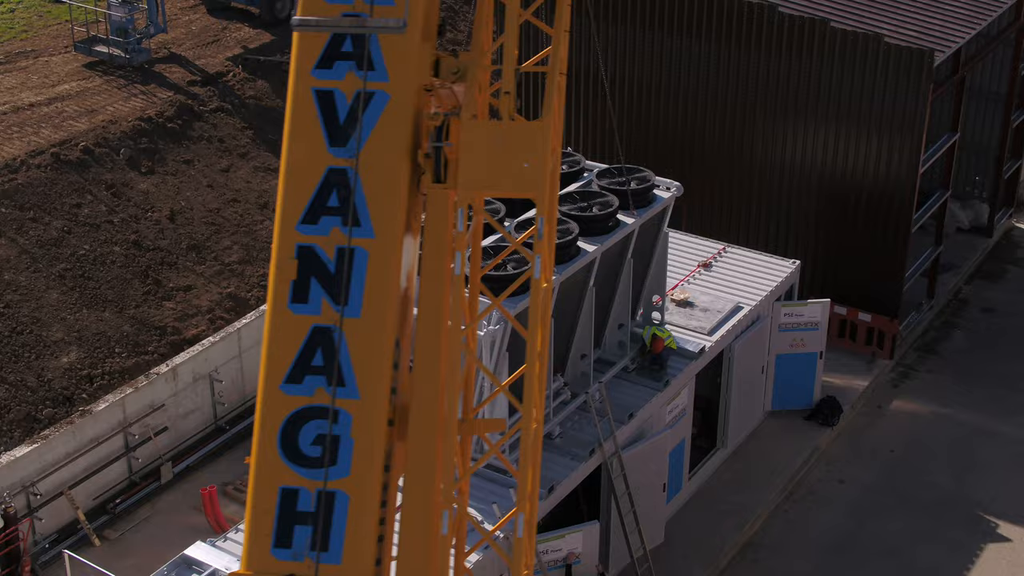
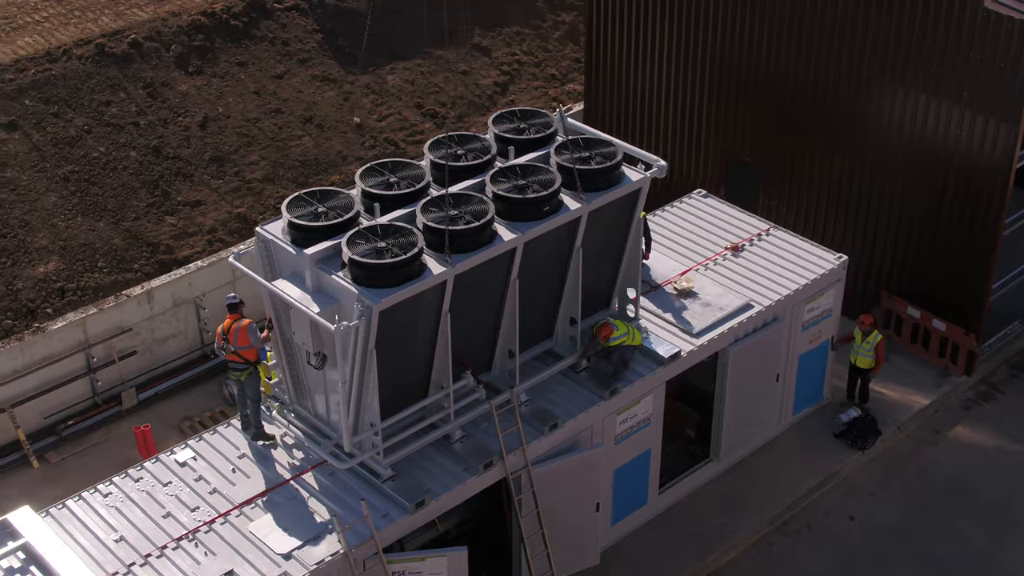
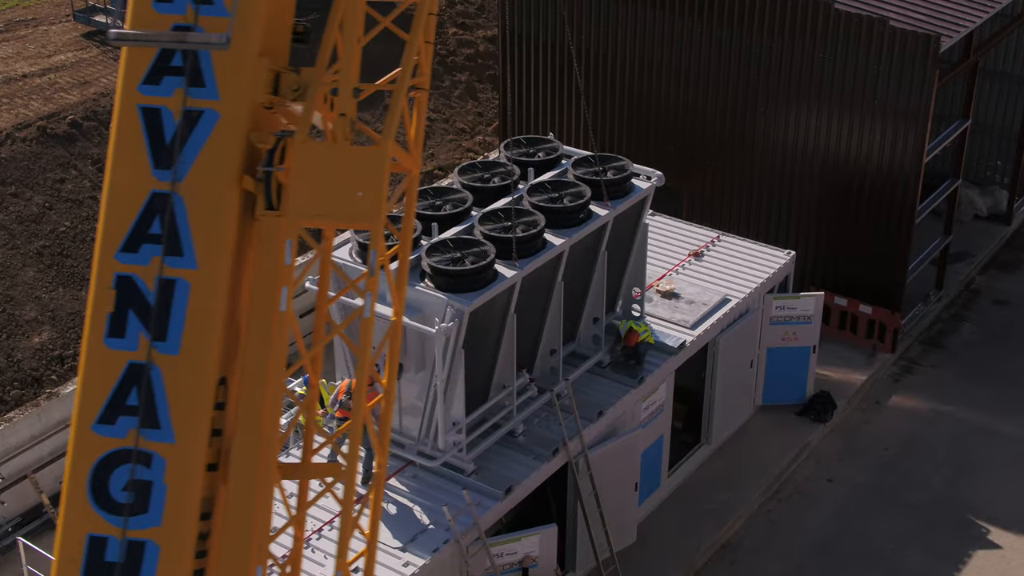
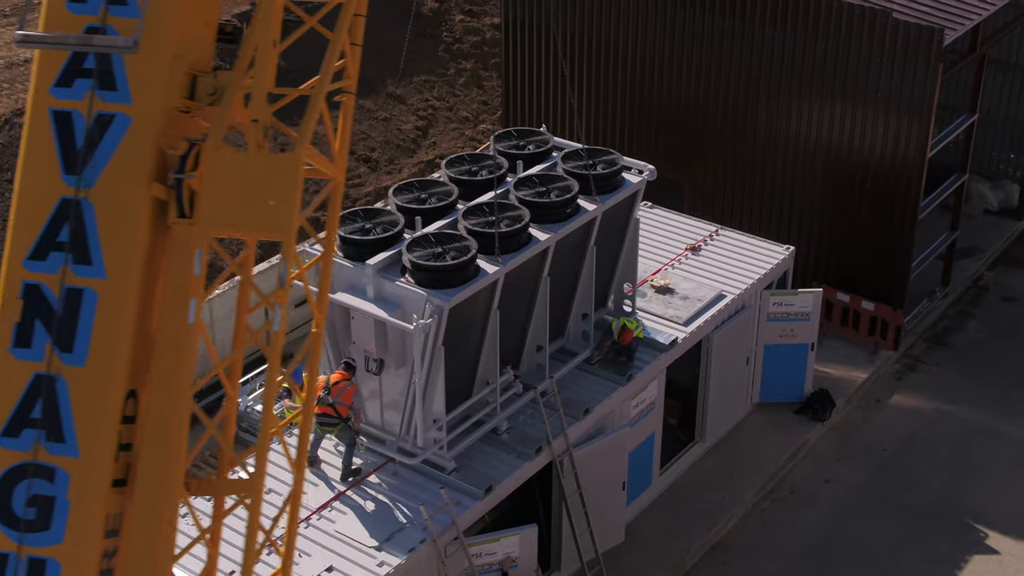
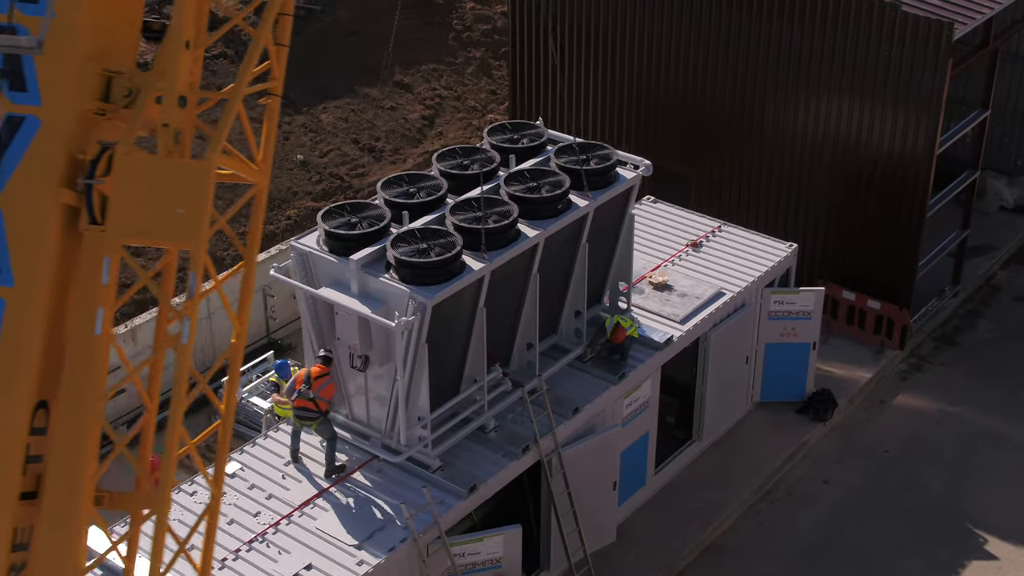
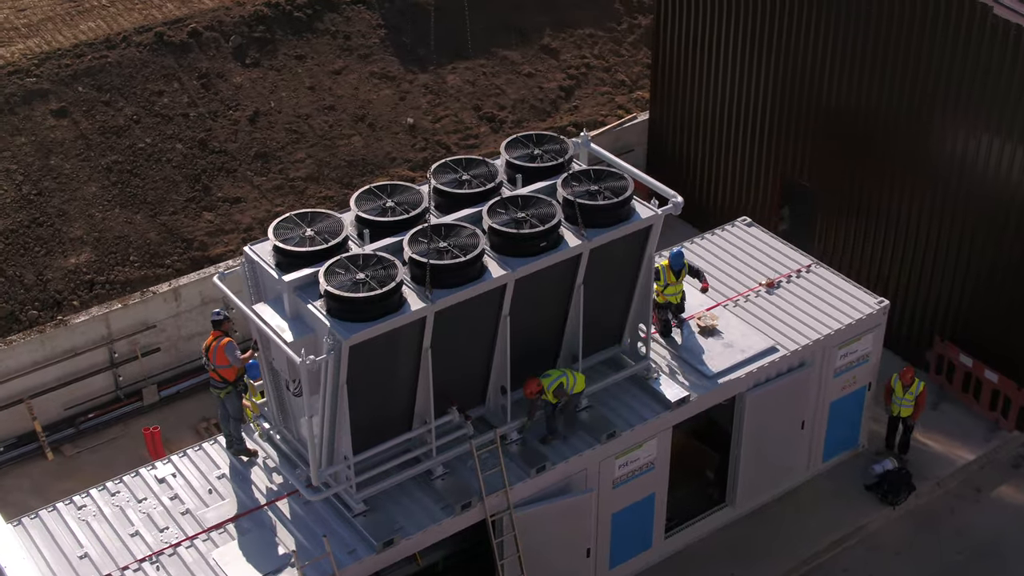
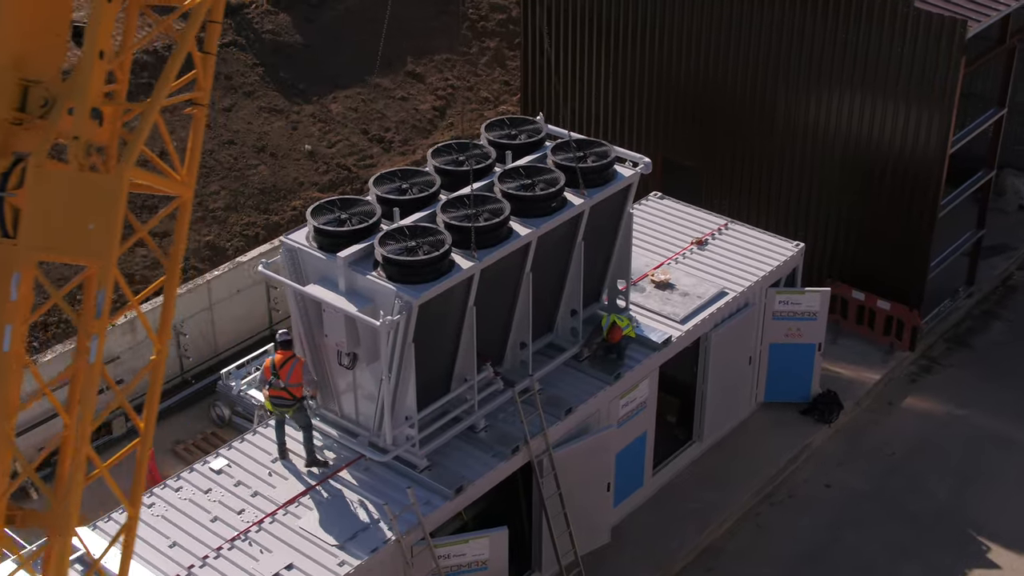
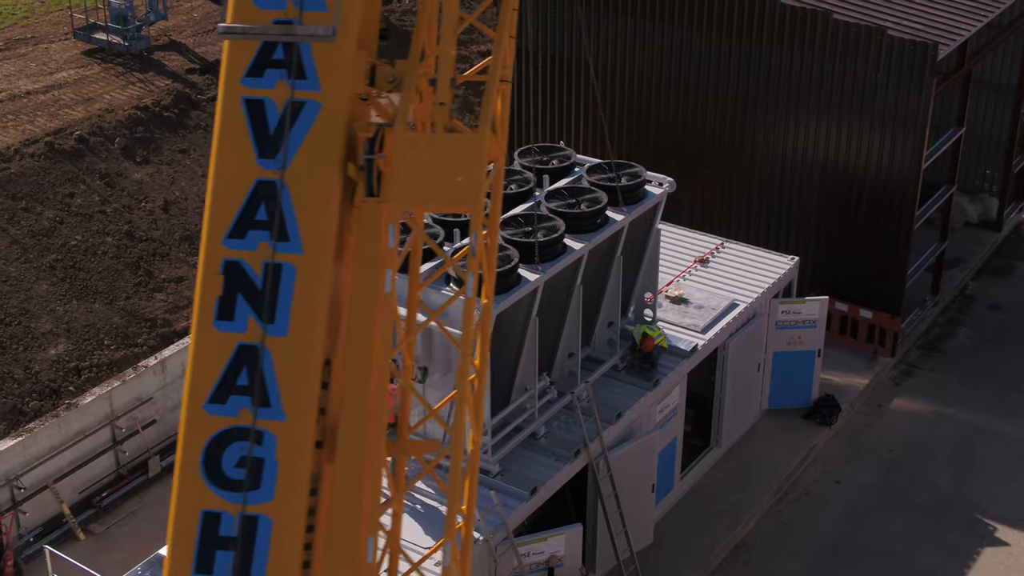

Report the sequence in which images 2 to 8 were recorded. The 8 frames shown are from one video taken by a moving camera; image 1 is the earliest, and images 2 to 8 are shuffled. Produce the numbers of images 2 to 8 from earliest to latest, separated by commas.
8, 3, 4, 5, 7, 2, 6
